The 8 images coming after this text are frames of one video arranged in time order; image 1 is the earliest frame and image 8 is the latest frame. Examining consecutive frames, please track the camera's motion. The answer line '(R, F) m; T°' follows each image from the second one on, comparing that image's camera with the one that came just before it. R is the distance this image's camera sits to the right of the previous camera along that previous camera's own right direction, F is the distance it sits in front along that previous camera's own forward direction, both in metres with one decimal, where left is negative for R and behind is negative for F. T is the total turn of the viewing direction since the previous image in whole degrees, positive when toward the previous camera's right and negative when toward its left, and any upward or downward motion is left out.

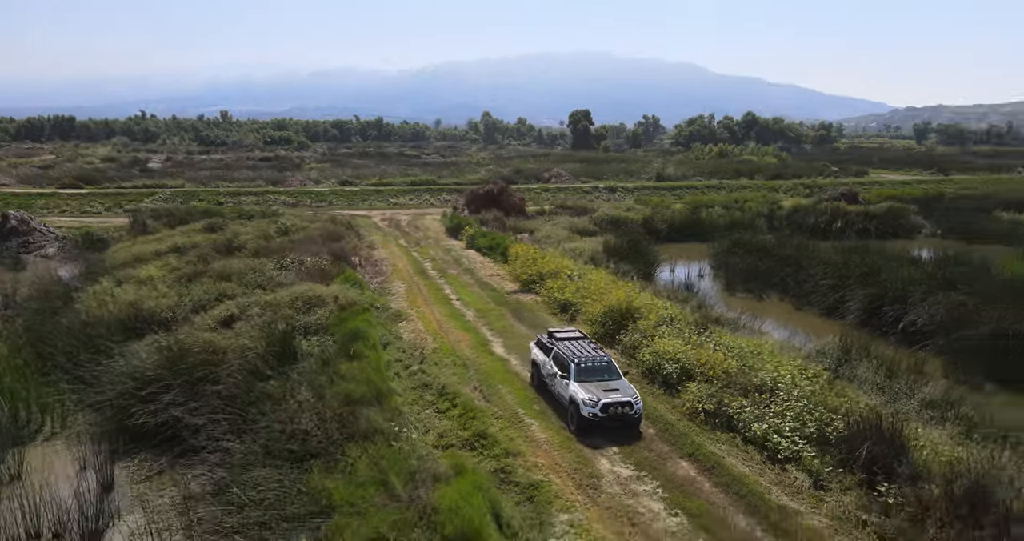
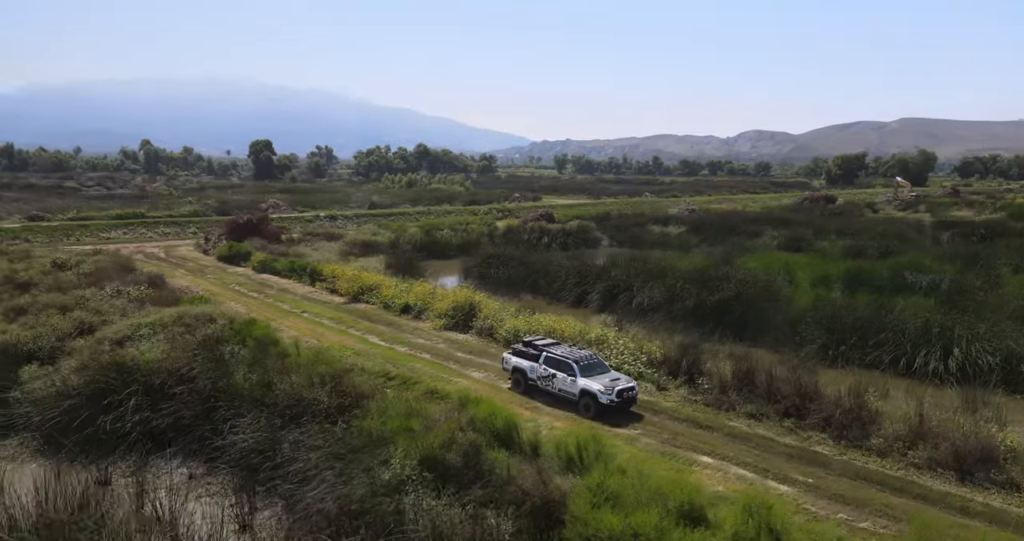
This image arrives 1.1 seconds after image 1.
(-4.5, -2.8) m; +25°
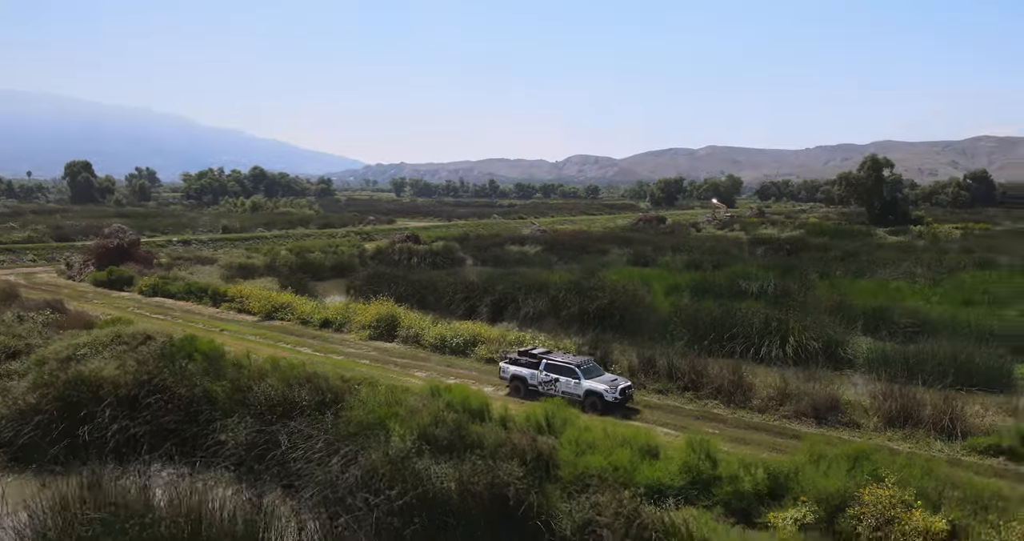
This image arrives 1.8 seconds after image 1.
(-2.2, -2.0) m; +13°
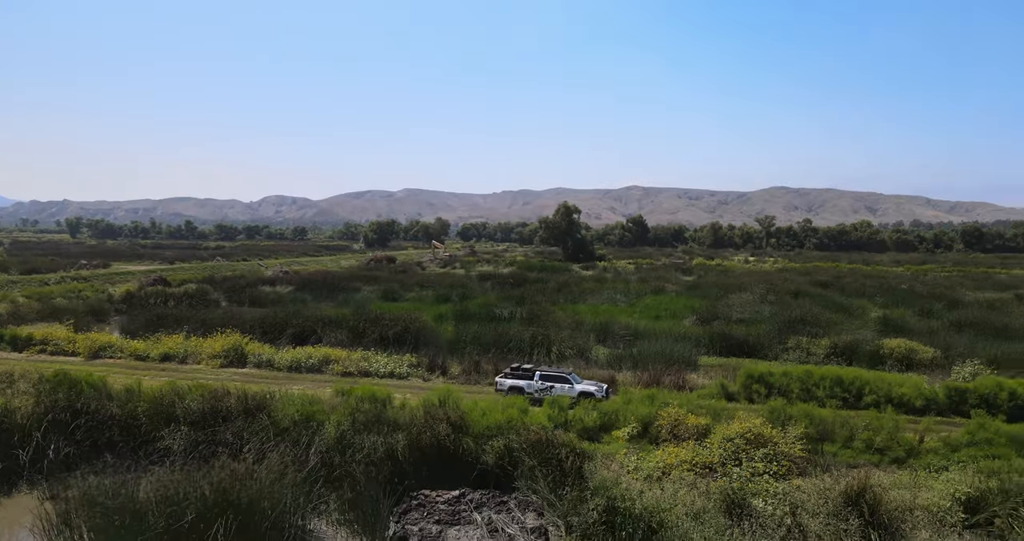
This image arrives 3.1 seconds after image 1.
(-4.2, -3.9) m; +23°
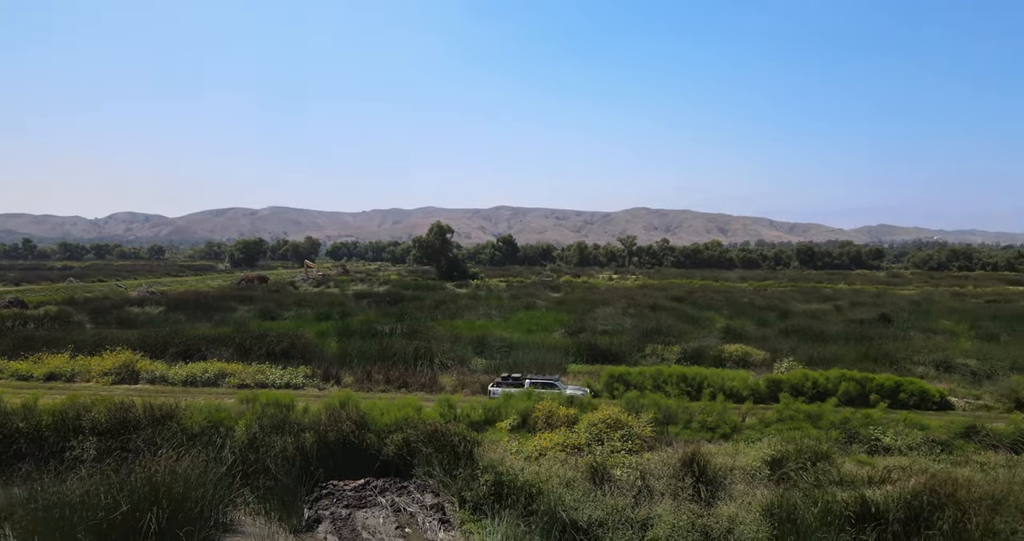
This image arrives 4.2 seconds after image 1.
(-0.6, -2.2) m; +10°
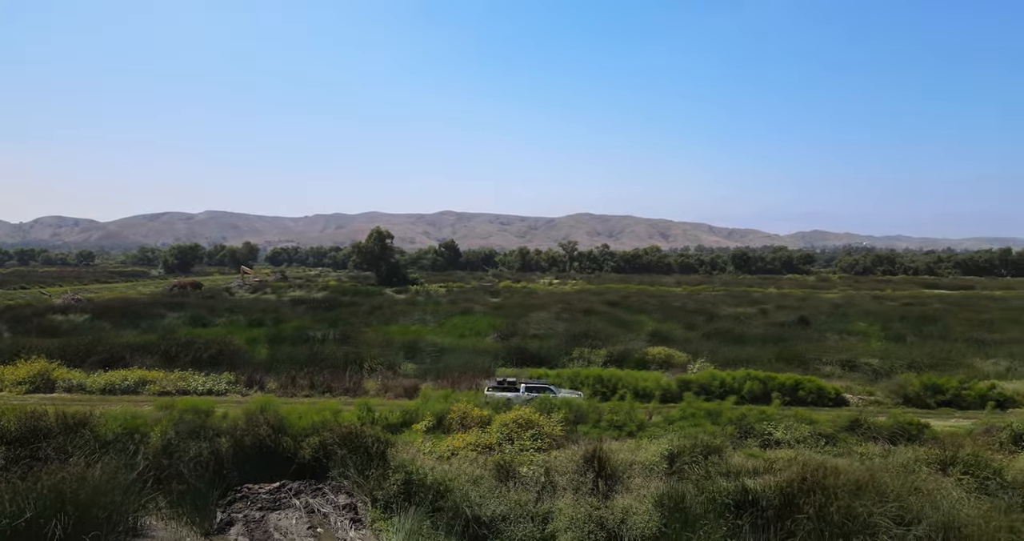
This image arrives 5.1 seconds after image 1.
(+0.7, -0.6) m; +4°
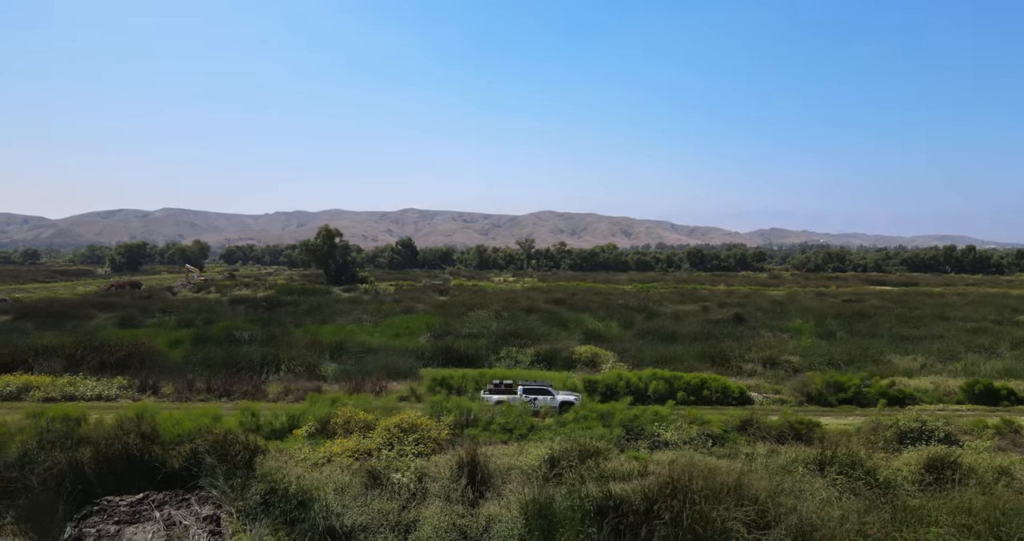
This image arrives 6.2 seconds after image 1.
(+1.8, +0.4) m; +3°
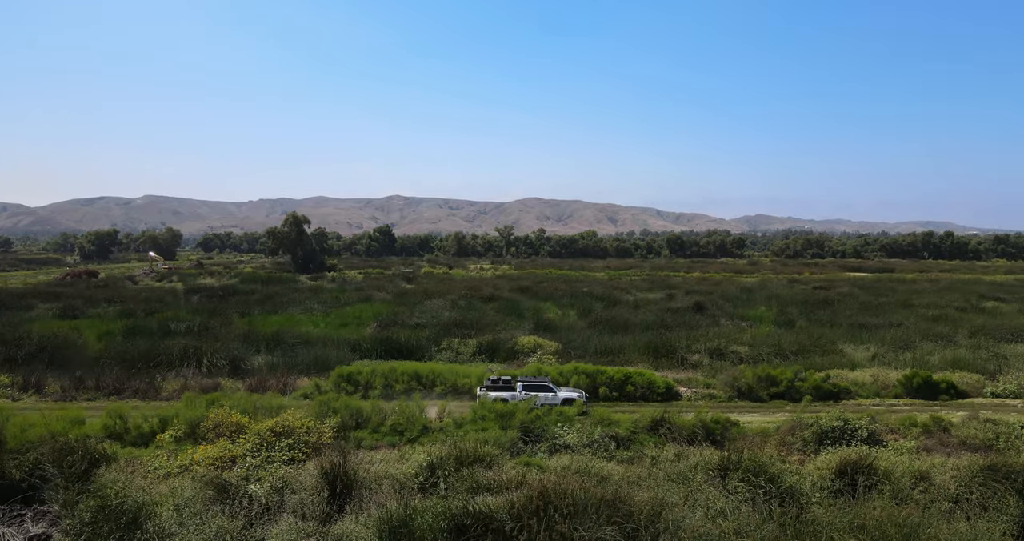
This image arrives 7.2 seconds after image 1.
(+2.0, +1.4) m; +1°
